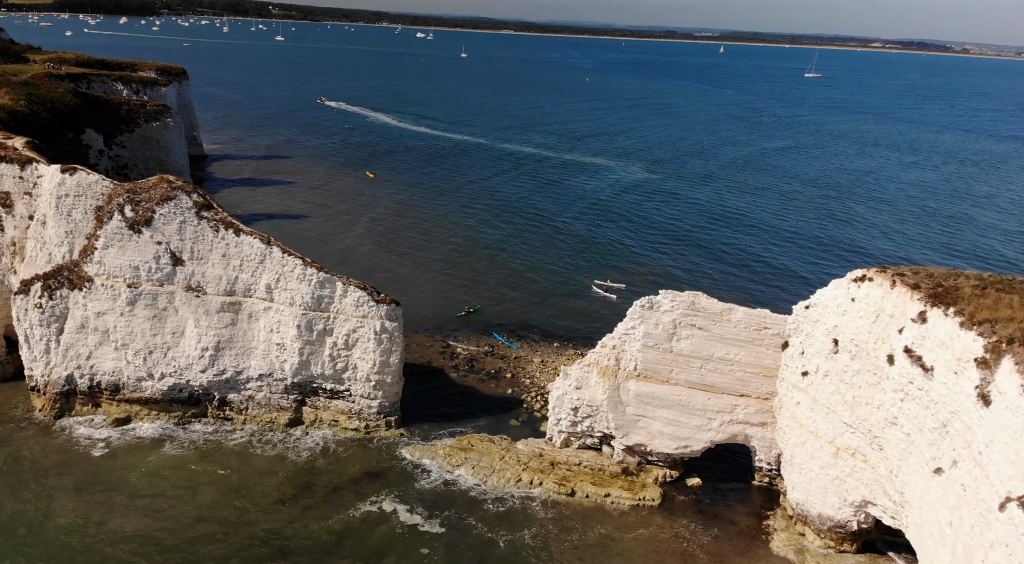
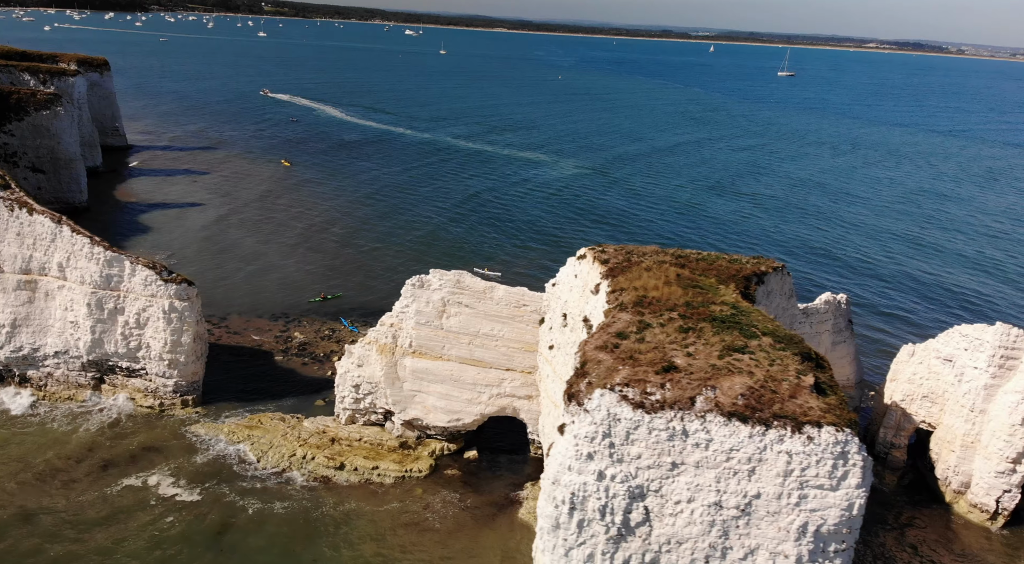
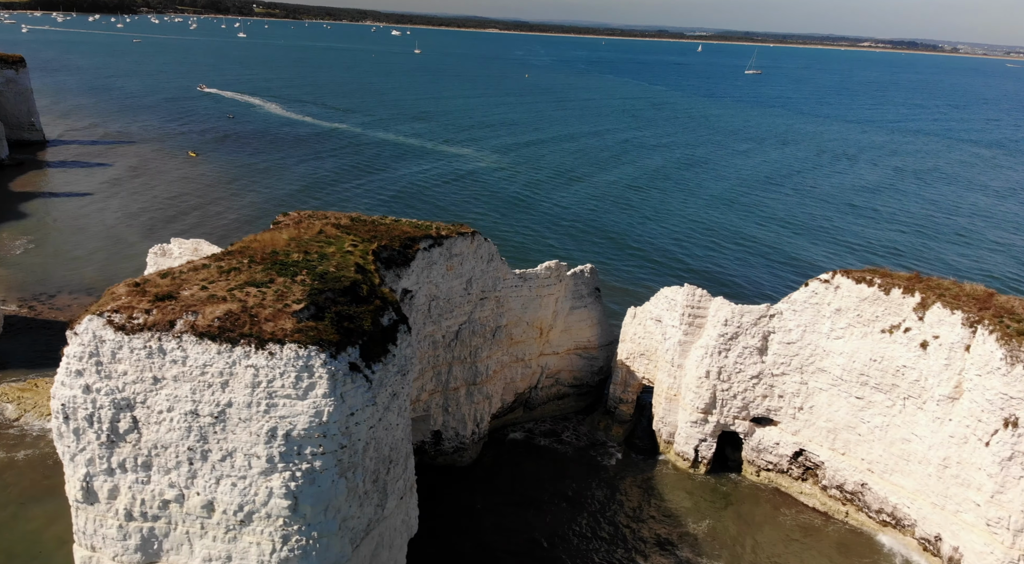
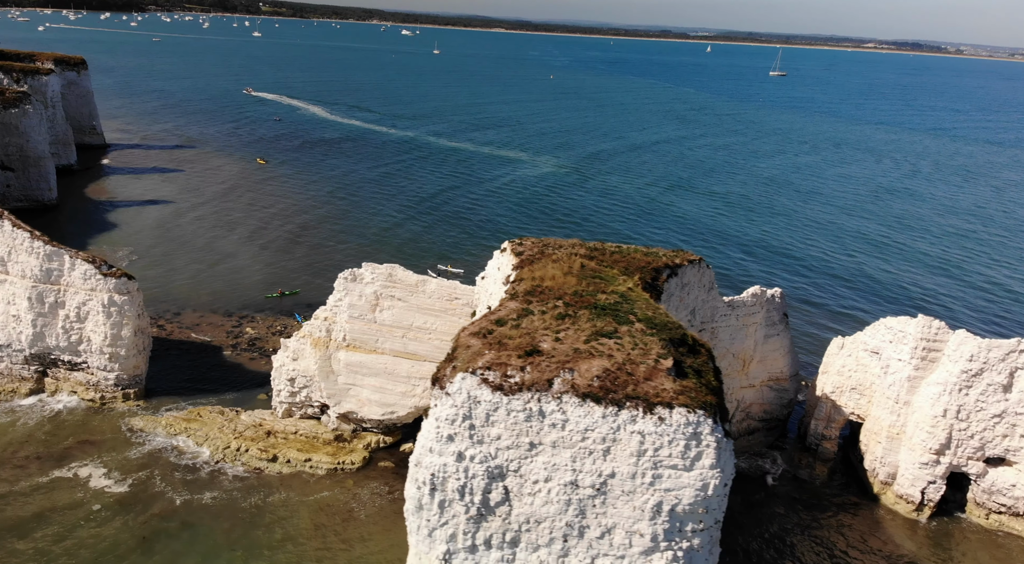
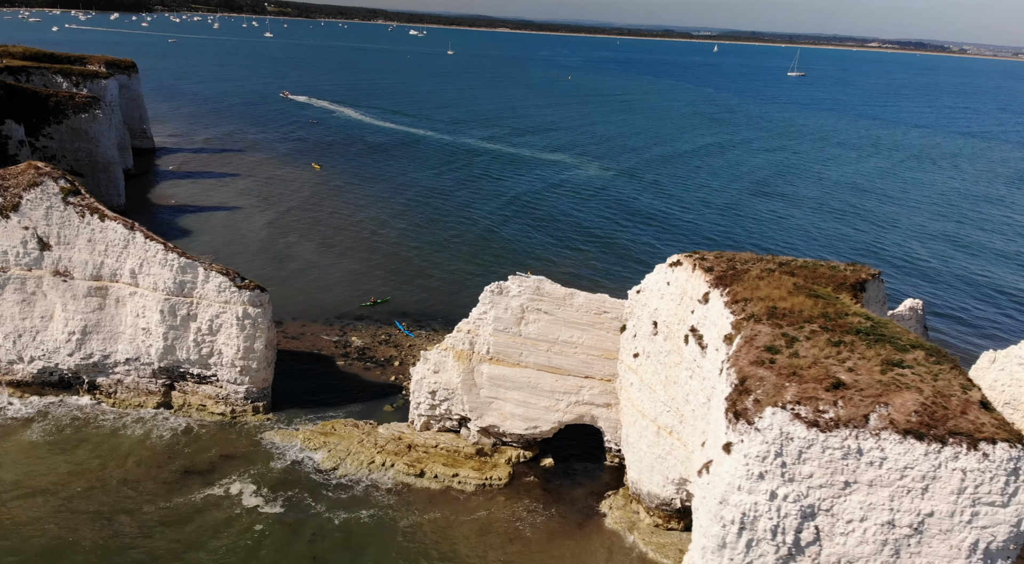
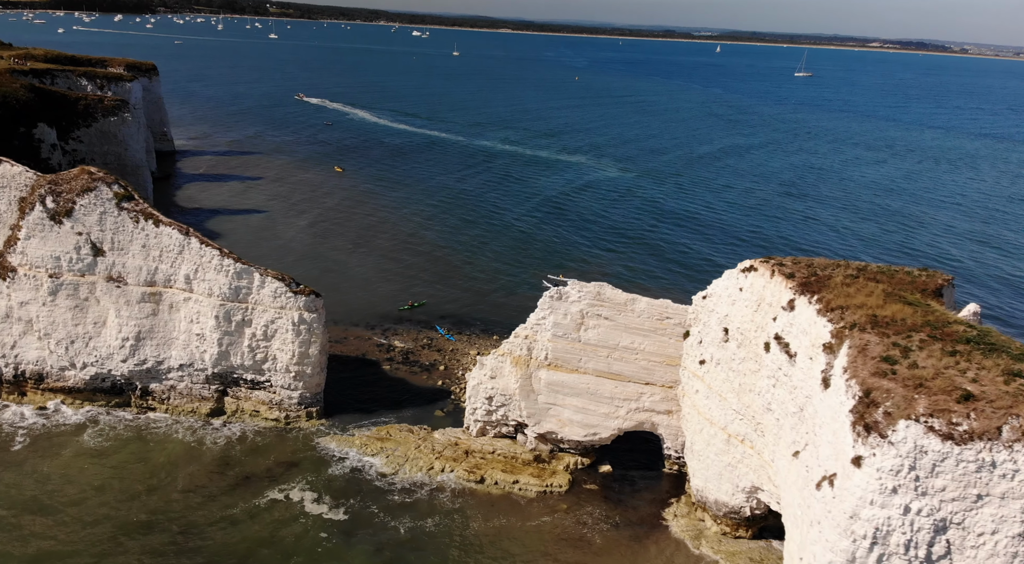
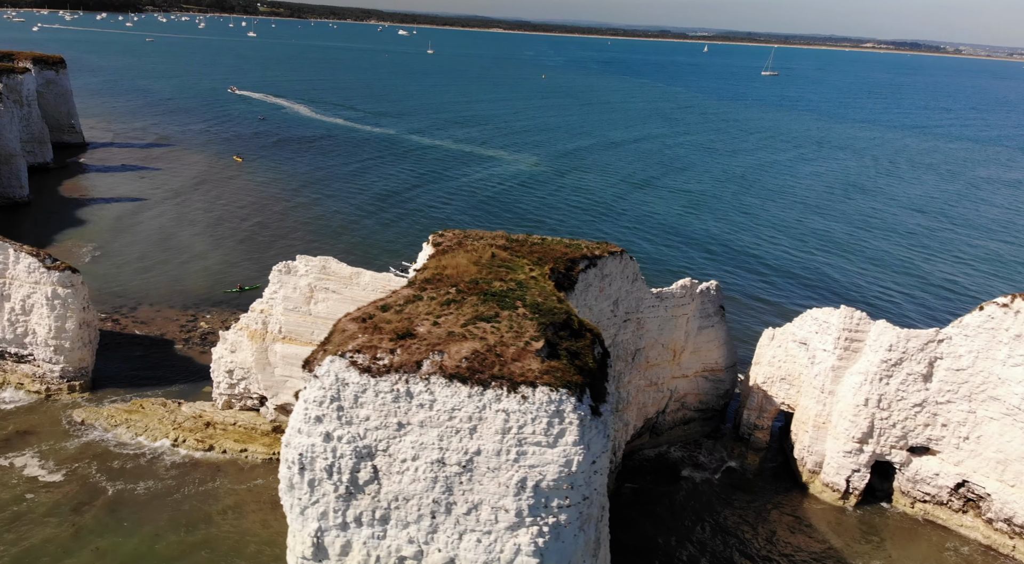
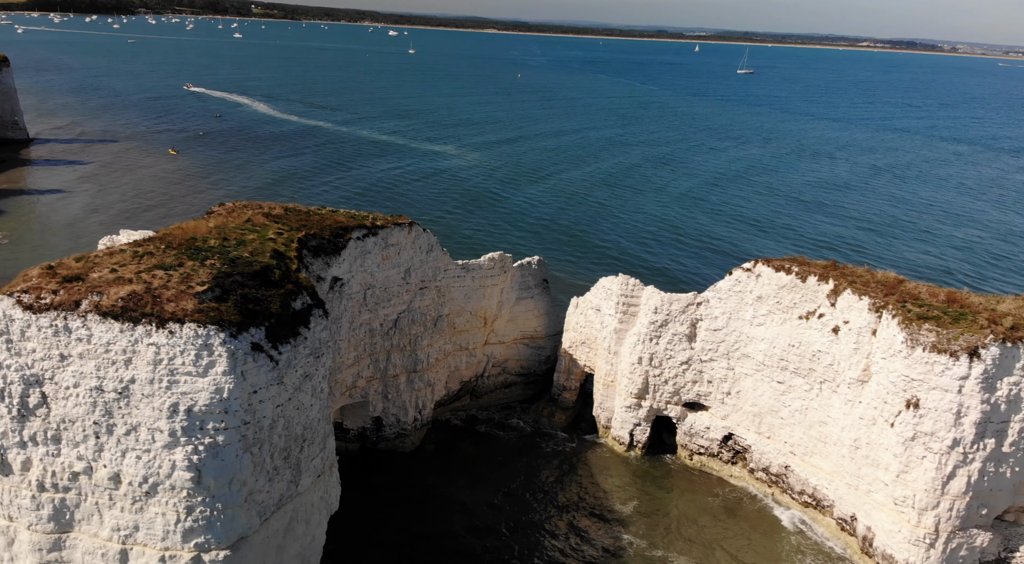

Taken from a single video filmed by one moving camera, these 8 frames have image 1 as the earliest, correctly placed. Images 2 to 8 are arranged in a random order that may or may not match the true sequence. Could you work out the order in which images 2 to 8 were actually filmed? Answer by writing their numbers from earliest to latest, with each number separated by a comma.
6, 5, 2, 4, 7, 3, 8
